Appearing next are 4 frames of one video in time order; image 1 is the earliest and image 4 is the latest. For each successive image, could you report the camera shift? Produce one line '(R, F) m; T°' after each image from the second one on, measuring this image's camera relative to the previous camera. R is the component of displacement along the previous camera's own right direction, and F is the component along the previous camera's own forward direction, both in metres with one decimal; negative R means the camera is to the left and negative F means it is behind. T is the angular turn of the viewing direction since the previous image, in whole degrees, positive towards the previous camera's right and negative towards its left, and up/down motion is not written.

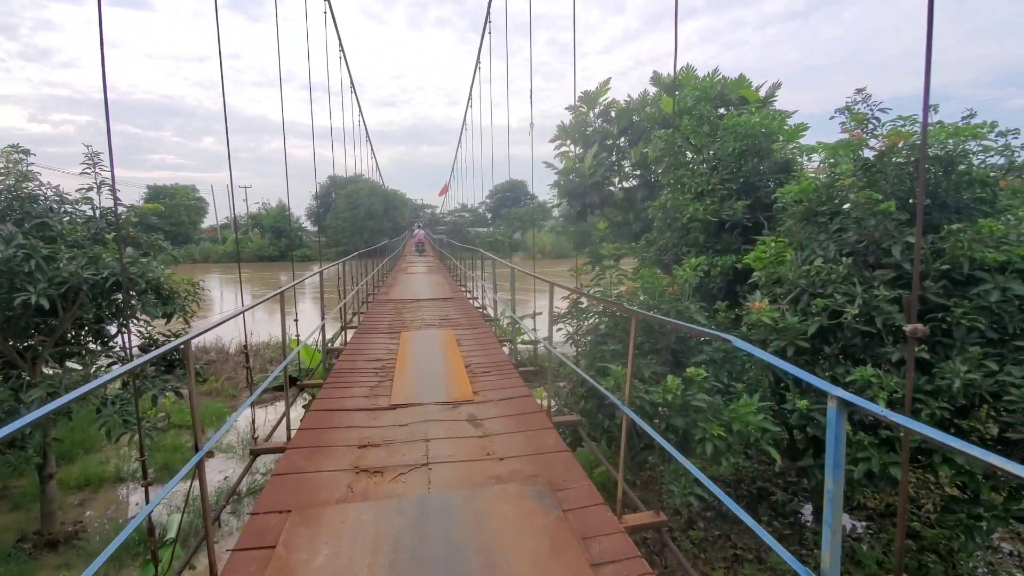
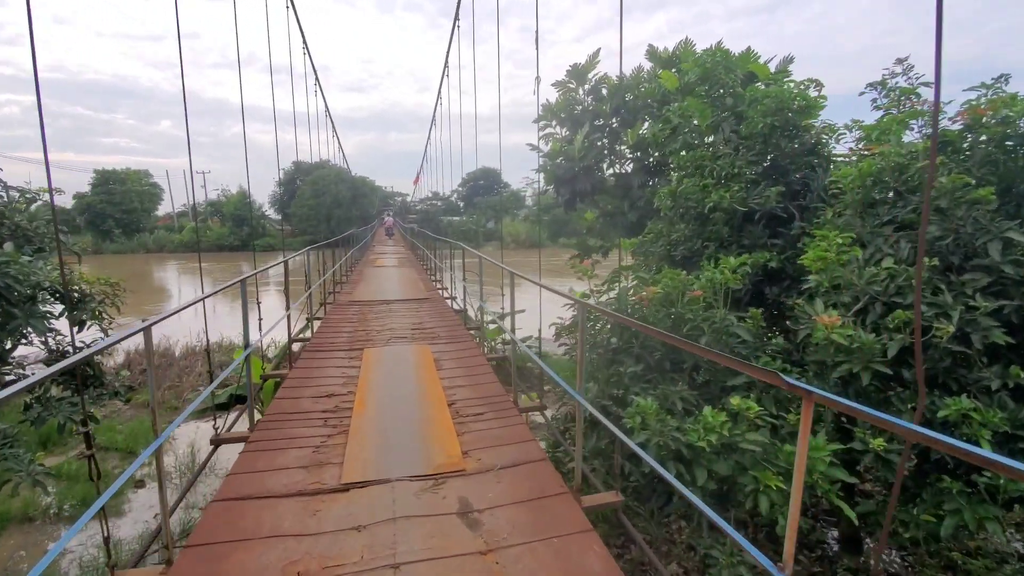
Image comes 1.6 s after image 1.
(-0.1, +0.8) m; +3°
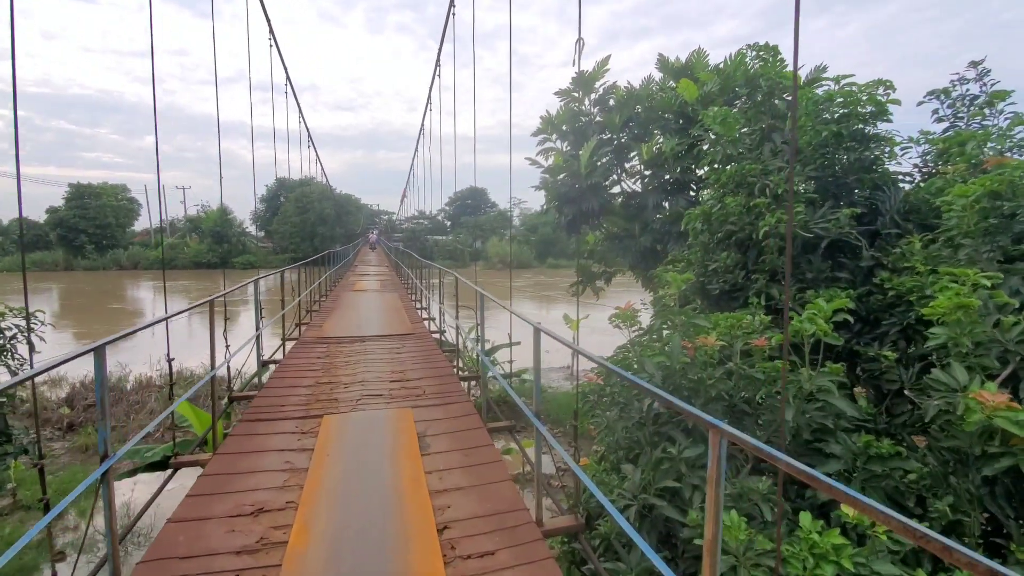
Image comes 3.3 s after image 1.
(-0.1, +0.8) m; +2°
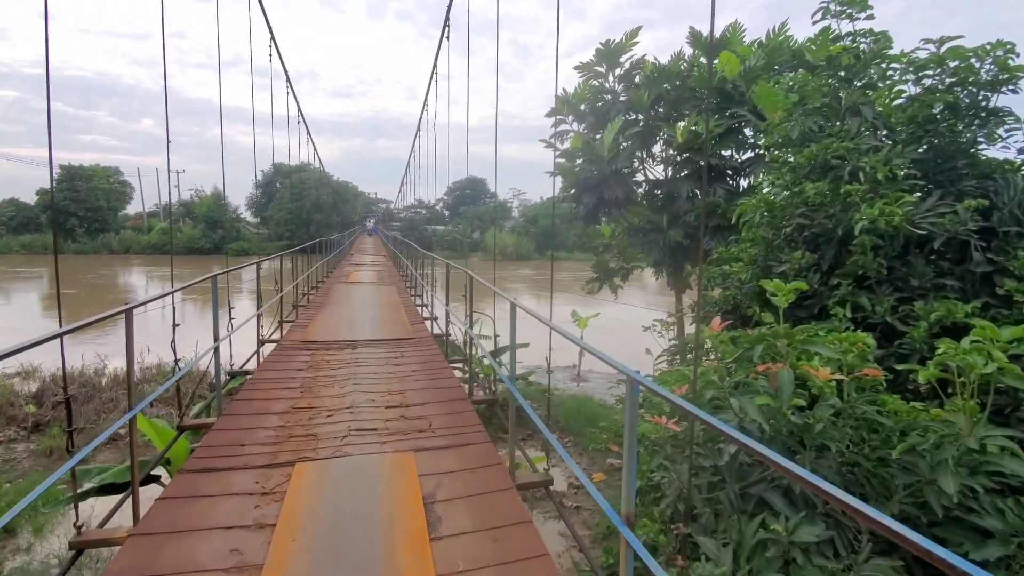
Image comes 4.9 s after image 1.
(-0.2, +0.7) m; 0°
